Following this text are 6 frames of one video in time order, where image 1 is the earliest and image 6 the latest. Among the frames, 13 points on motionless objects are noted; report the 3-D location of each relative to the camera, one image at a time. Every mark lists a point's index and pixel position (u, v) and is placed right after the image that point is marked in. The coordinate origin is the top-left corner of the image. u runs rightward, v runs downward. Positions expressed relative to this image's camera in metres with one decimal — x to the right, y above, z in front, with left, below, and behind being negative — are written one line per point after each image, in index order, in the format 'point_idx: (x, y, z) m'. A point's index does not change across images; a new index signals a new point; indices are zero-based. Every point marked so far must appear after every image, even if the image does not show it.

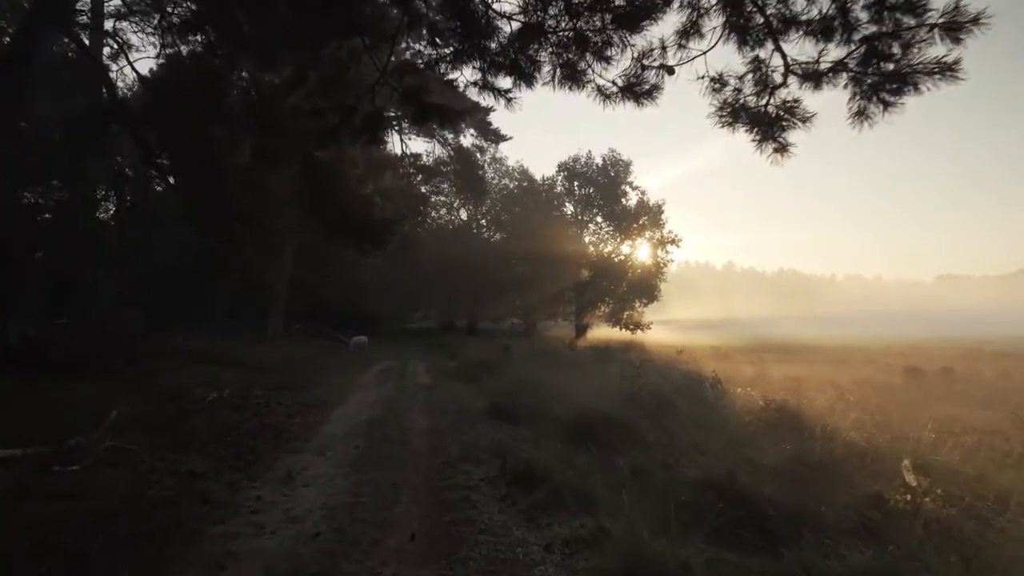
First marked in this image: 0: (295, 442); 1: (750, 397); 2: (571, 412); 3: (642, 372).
0: (-3.7, -2.6, +11.2) m
1: (+5.6, -2.7, +15.5) m
2: (+1.2, -2.4, +12.7) m
3: (+3.7, -2.6, +19.6) m
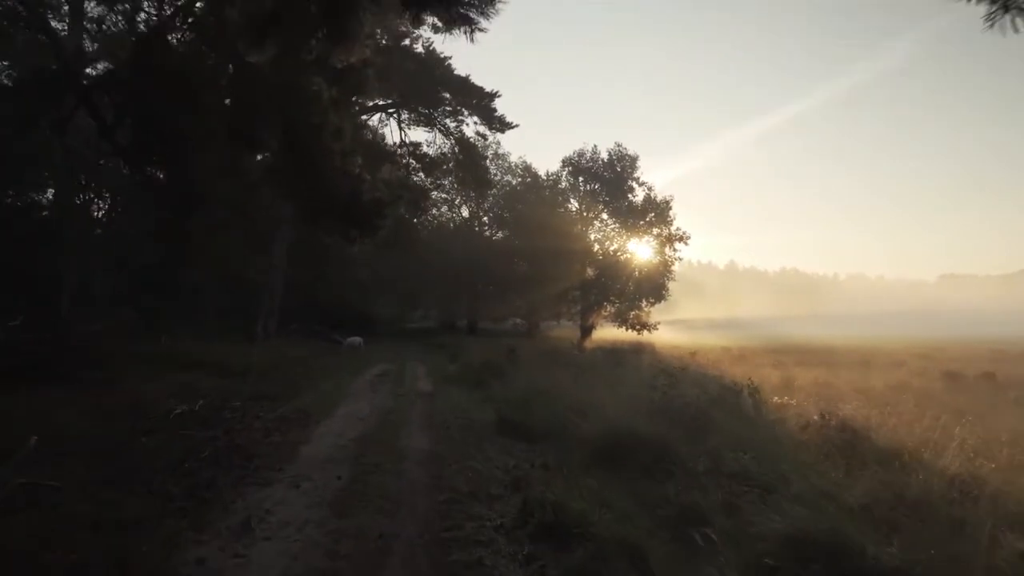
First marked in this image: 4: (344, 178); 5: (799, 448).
0: (-3.4, -2.5, +9.2) m
1: (+5.9, -2.6, +13.6) m
2: (+1.4, -2.3, +10.8) m
3: (+4.0, -2.5, +17.7) m
4: (-3.2, +2.2, +12.7) m
5: (+4.5, -2.6, +10.4) m
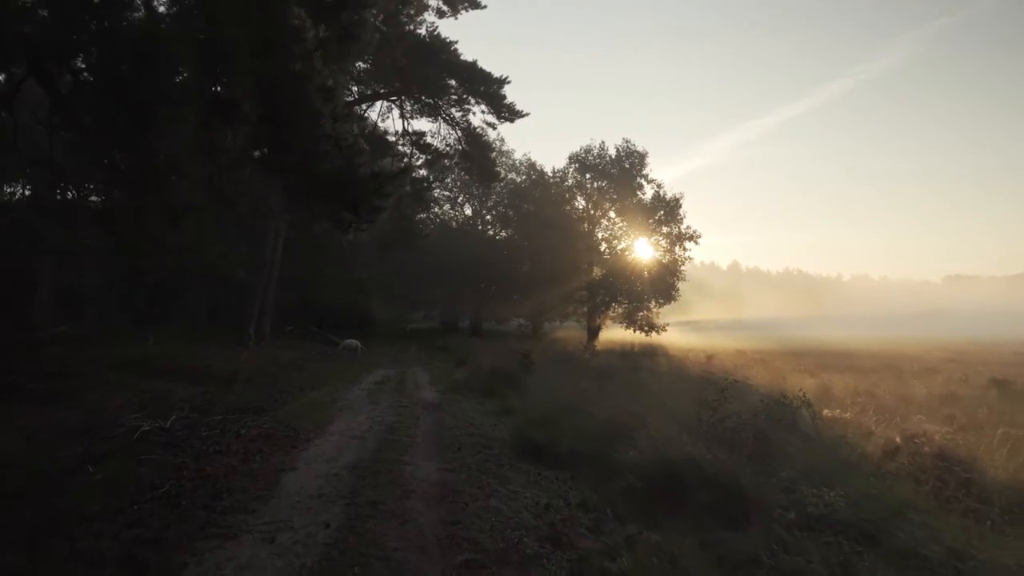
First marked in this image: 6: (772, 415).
0: (-3.1, -2.5, +7.4) m
1: (+6.3, -2.6, +11.7) m
2: (+1.8, -2.3, +8.9) m
3: (+4.4, -2.5, +15.8) m
4: (-2.8, +2.2, +10.8) m
5: (+4.9, -2.5, +8.5) m
6: (+4.6, -2.2, +11.7) m
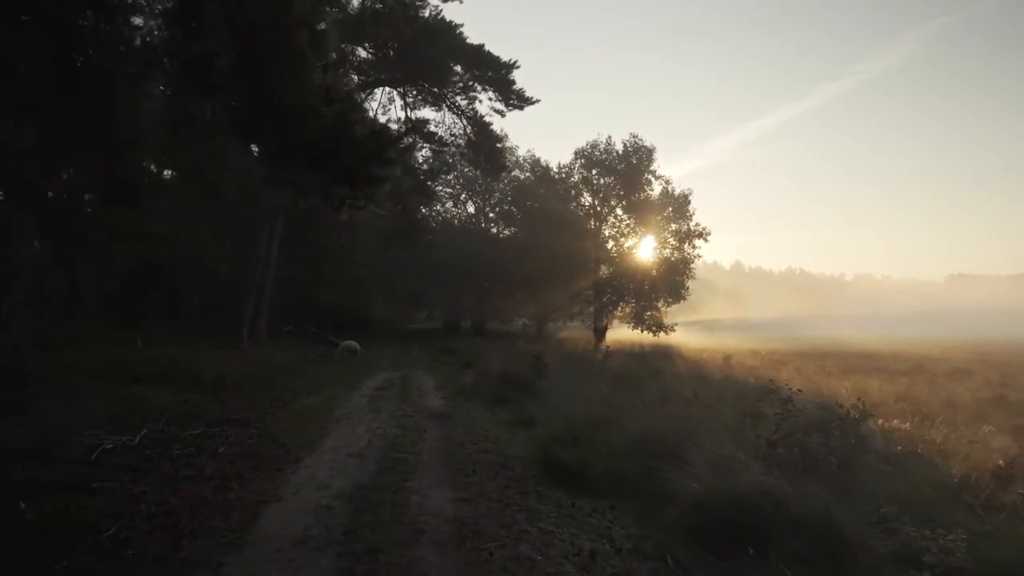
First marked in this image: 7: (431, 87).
0: (-2.7, -2.4, +5.7) m
1: (+6.6, -2.5, +10.1) m
2: (+2.1, -2.2, +7.3) m
3: (+4.7, -2.4, +14.2) m
4: (-2.5, +2.3, +9.2) m
5: (+5.2, -2.4, +6.9) m
6: (+4.9, -2.1, +10.1) m
7: (-2.4, +6.1, +19.6) m
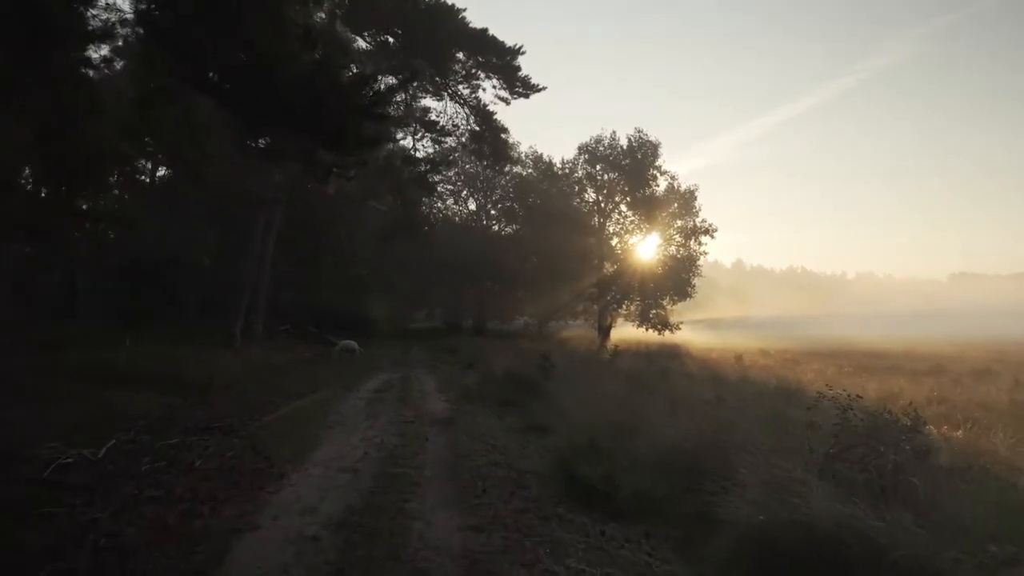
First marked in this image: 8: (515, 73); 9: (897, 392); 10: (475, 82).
0: (-2.5, -2.3, +4.5) m
1: (+6.8, -2.4, +8.8) m
2: (+2.3, -2.1, +6.0) m
3: (+4.9, -2.3, +13.0) m
4: (-2.3, +2.4, +8.0) m
5: (+5.4, -2.3, +5.6) m
6: (+5.1, -2.0, +8.8) m
7: (-2.2, +6.3, +18.4) m
8: (+0.2, +6.1, +18.1) m
9: (+11.4, -3.1, +19.2) m
10: (-1.0, +5.9, +18.5) m
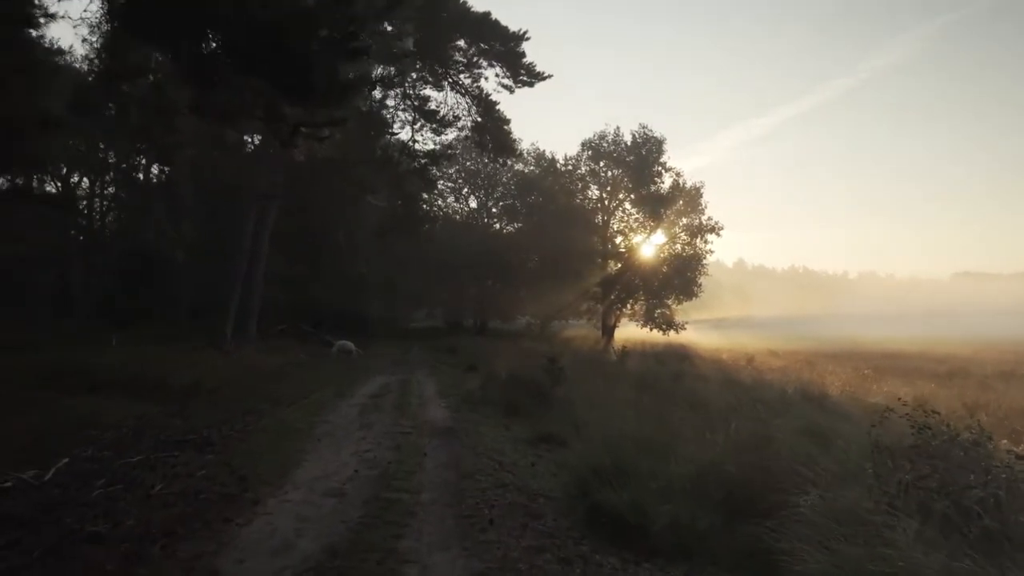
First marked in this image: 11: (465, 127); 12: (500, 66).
0: (-2.4, -2.3, +3.3) m
1: (+6.9, -2.3, +7.6) m
2: (+2.5, -2.1, +4.8) m
3: (+5.1, -2.2, +11.7) m
4: (-2.2, +2.4, +6.7) m
5: (+5.6, -2.3, +4.4) m
6: (+5.3, -2.0, +7.6) m
7: (-2.0, +6.3, +17.2) m
8: (+0.3, +6.1, +16.9) m
9: (+11.5, -3.0, +18.0) m
10: (-0.9, +6.0, +17.2) m
11: (-1.4, +4.9, +19.4) m
12: (-0.2, +6.0, +16.9) m
